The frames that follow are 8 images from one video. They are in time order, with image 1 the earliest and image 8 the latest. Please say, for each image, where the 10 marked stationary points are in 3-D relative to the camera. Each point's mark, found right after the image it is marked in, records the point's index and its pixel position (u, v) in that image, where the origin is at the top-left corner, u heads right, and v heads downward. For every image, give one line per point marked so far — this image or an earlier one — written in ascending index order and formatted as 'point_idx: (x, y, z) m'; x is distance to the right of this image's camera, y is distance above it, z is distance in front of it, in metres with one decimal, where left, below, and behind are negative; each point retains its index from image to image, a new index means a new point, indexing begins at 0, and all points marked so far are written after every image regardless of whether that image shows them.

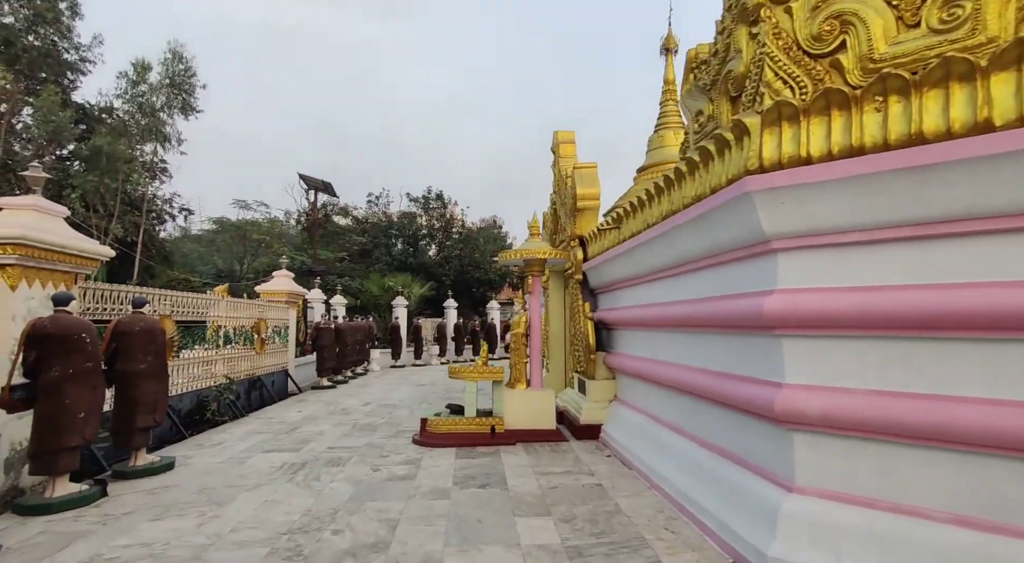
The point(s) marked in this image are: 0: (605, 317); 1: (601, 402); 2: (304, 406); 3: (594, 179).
0: (+1.1, -0.4, +6.0) m
1: (+0.9, -1.3, +5.9) m
2: (-3.0, -1.8, +8.1) m
3: (+1.0, +1.3, +6.8) m
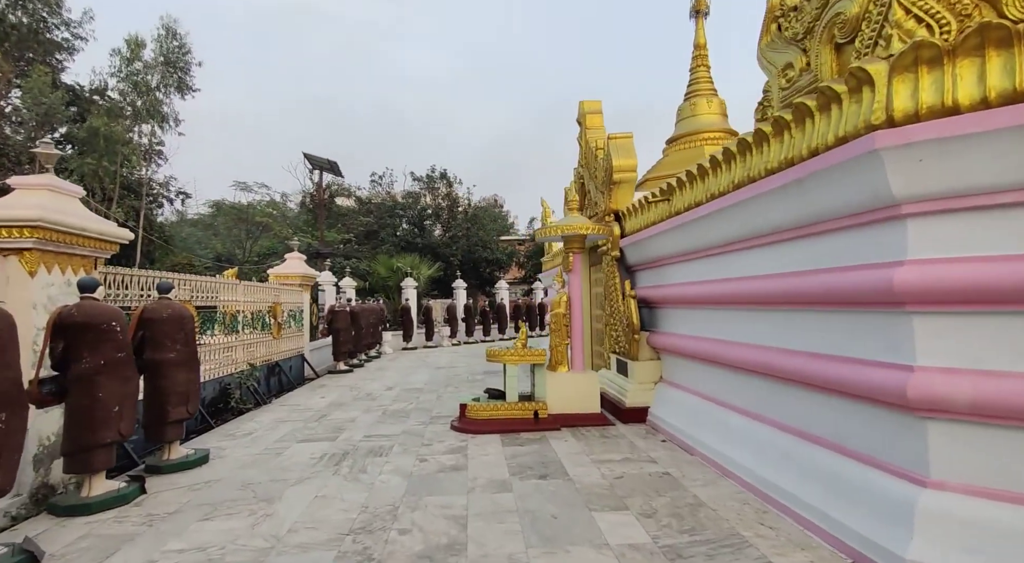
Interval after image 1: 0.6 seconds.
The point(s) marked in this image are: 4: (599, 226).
0: (+1.5, -0.1, +5.8) m
1: (+1.4, -1.0, +5.6) m
2: (-2.6, -1.6, +7.9) m
3: (+1.4, +1.5, +6.4) m
4: (+0.9, +0.6, +5.6) m
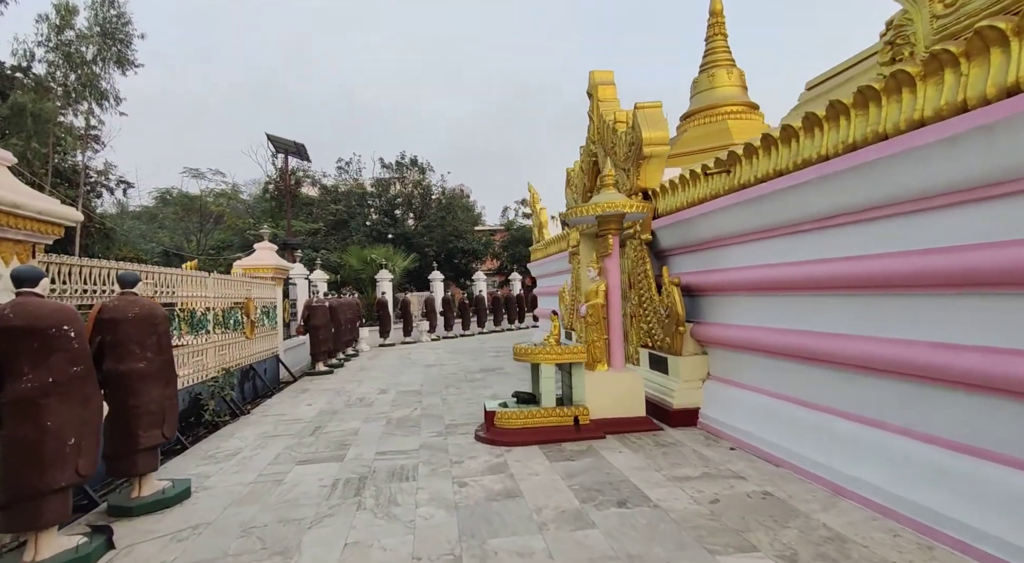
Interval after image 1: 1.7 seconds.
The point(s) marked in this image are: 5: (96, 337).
0: (+1.7, 0.0, +5.1) m
1: (+1.6, -0.9, +5.0) m
2: (-2.5, -1.4, +7.0) m
3: (+1.5, +1.7, +5.8) m
4: (+1.1, +0.7, +4.9) m
5: (-2.4, -0.3, +3.2) m
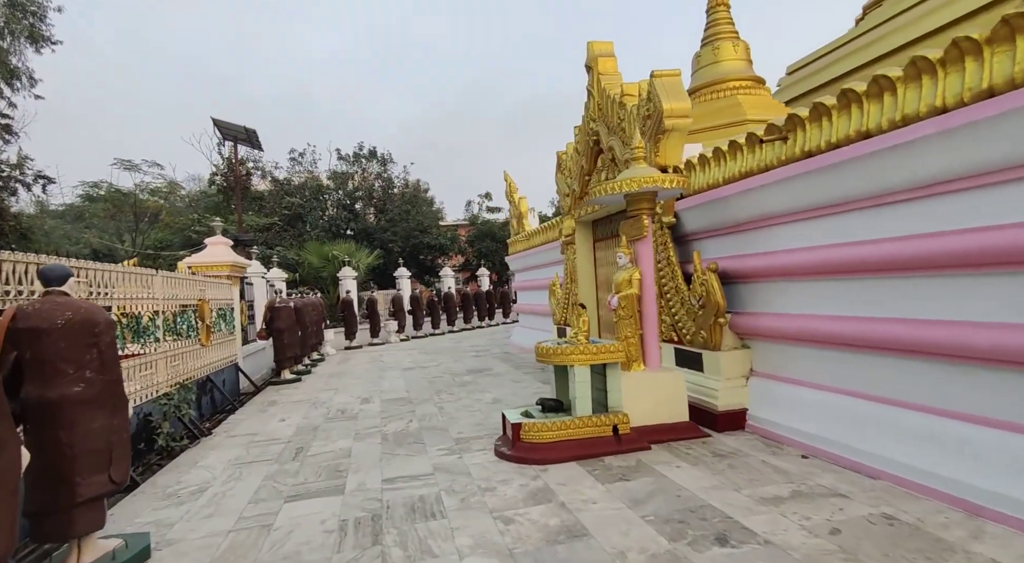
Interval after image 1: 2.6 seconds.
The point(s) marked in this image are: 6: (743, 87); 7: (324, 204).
0: (+1.8, +0.1, +4.6) m
1: (+1.8, -0.8, +4.5) m
2: (-2.5, -1.4, +6.1) m
3: (+1.6, +1.8, +5.2) m
4: (+1.3, +0.8, +4.3) m
5: (-2.1, -0.3, +2.3) m
6: (+2.7, +2.3, +6.6) m
7: (-6.3, +2.6, +18.5) m
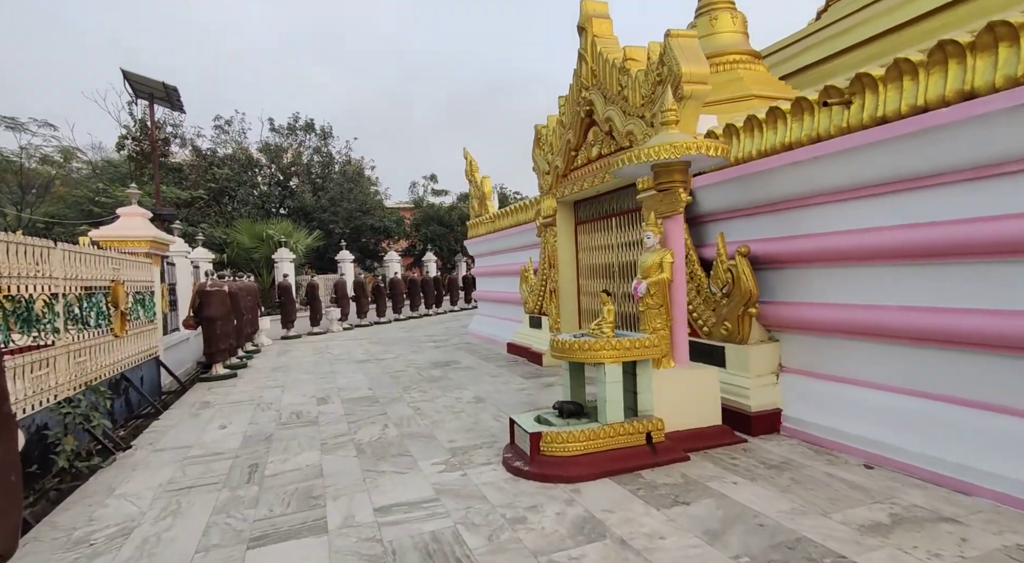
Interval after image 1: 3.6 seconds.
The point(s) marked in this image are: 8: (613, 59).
0: (+1.9, +0.2, +4.1) m
1: (+1.8, -0.7, +4.0) m
2: (-2.6, -1.2, +5.1) m
3: (+1.6, +1.9, +4.6) m
4: (+1.3, +0.9, +3.7) m
5: (-1.8, -0.2, +1.4) m
6: (+2.5, +2.4, +6.2) m
7: (-7.8, +3.1, +16.8) m
8: (+1.0, +2.2, +5.5) m
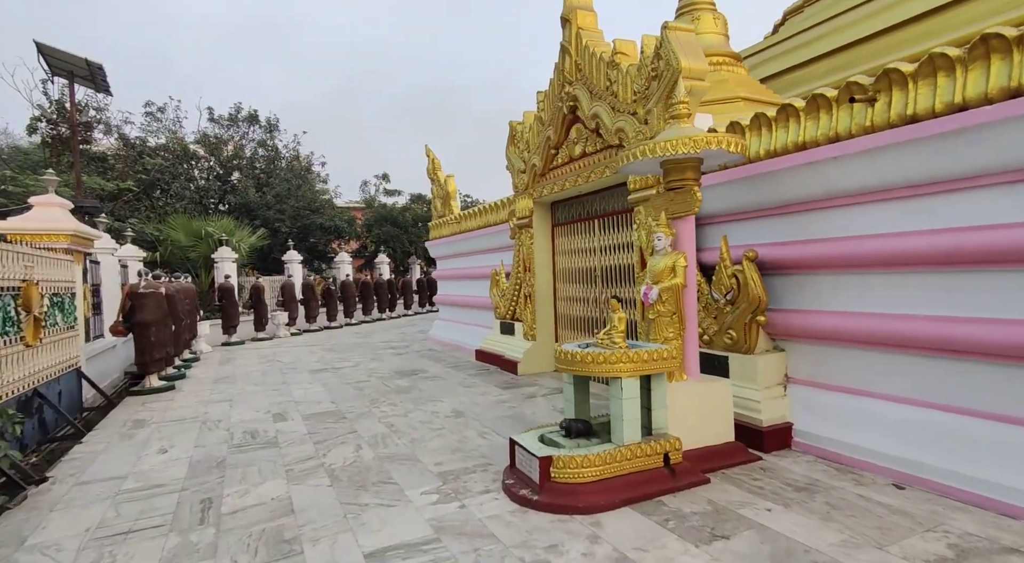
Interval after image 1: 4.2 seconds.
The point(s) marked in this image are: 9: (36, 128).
0: (+1.8, +0.2, +3.9) m
1: (+1.8, -0.7, +3.8) m
2: (-2.8, -1.2, +4.4) m
3: (+1.5, +1.9, +4.4) m
4: (+1.3, +0.9, +3.5) m
5: (-1.5, -0.2, +0.8) m
6: (+2.3, +2.4, +6.1) m
7: (-9.1, +3.1, +15.6) m
8: (+0.8, +2.2, +5.2) m
9: (-12.5, +4.0, +14.7) m
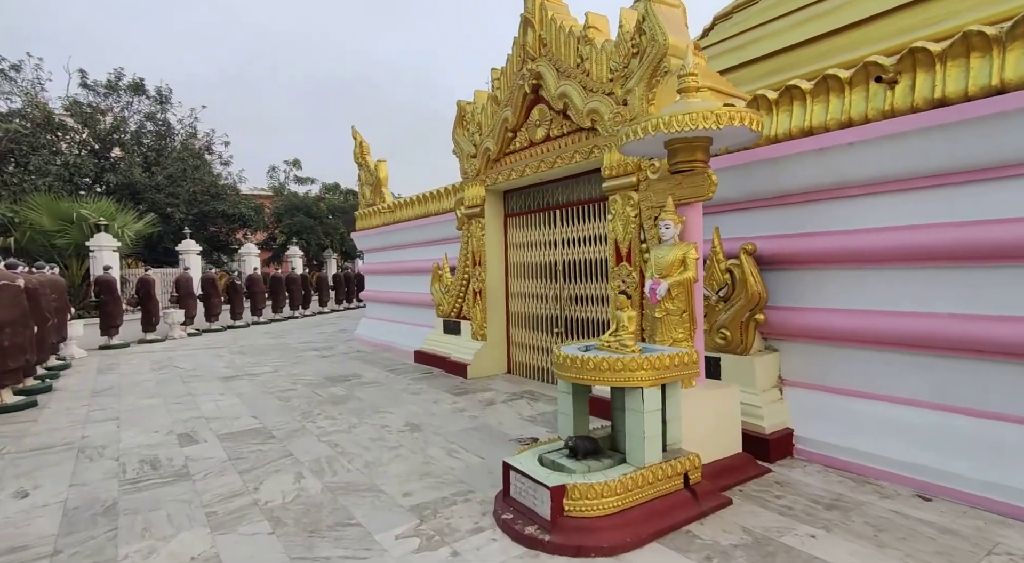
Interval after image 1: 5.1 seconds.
0: (+1.7, +0.2, +3.6) m
1: (+1.6, -0.7, +3.5) m
2: (-3.0, -1.1, +3.4) m
3: (+1.2, +1.9, +4.1) m
4: (+1.3, +0.9, +3.1) m
5: (-1.1, -0.1, +0.1) m
6: (+1.8, +2.4, +5.8) m
7: (-11.0, +3.3, +13.4) m
8: (+0.5, +2.2, +4.8) m
9: (-14.2, +4.3, +11.9) m
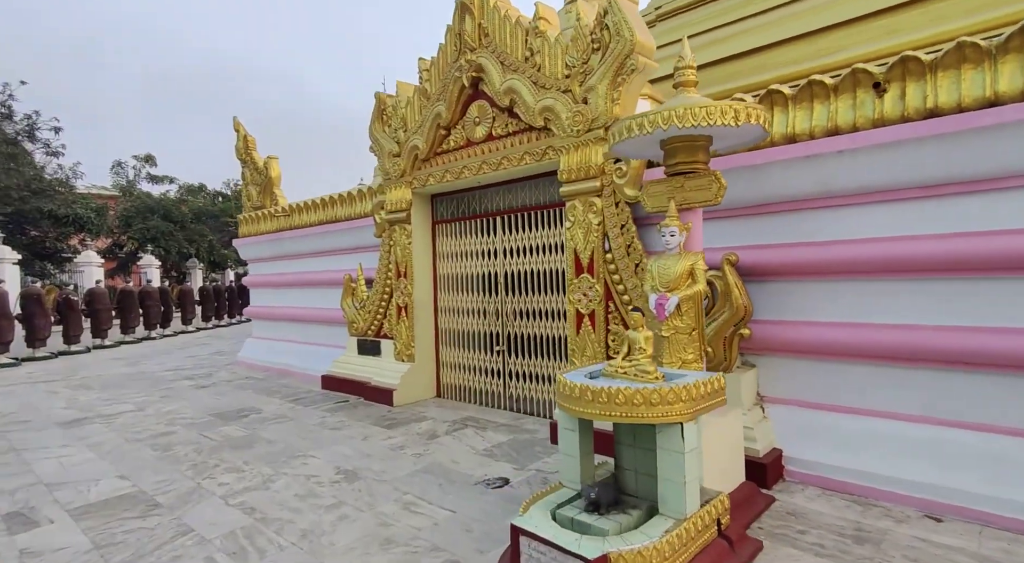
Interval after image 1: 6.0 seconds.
0: (+1.4, +0.1, +3.4) m
1: (+1.4, -0.8, +3.3) m
2: (-3.0, -1.2, +2.2) m
3: (+0.9, +1.8, +3.8) m
4: (+1.2, +0.8, +2.9) m
5: (-0.5, -0.1, -0.7) m
6: (+1.1, +2.3, +5.7) m
7: (-13.1, +2.9, +10.2) m
8: (0.0, +2.1, +4.3) m
9: (-15.9, +4.0, +8.1) m
